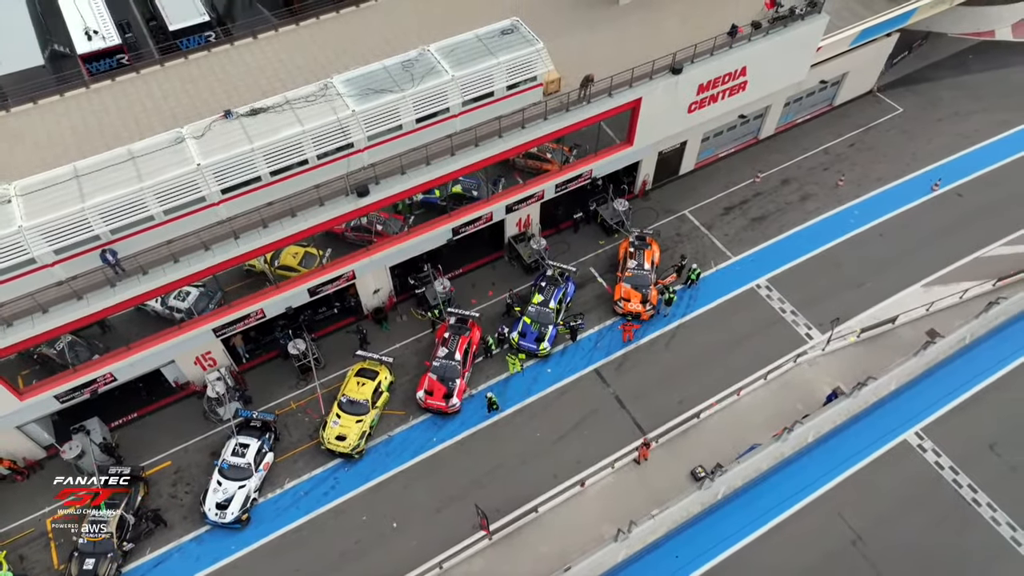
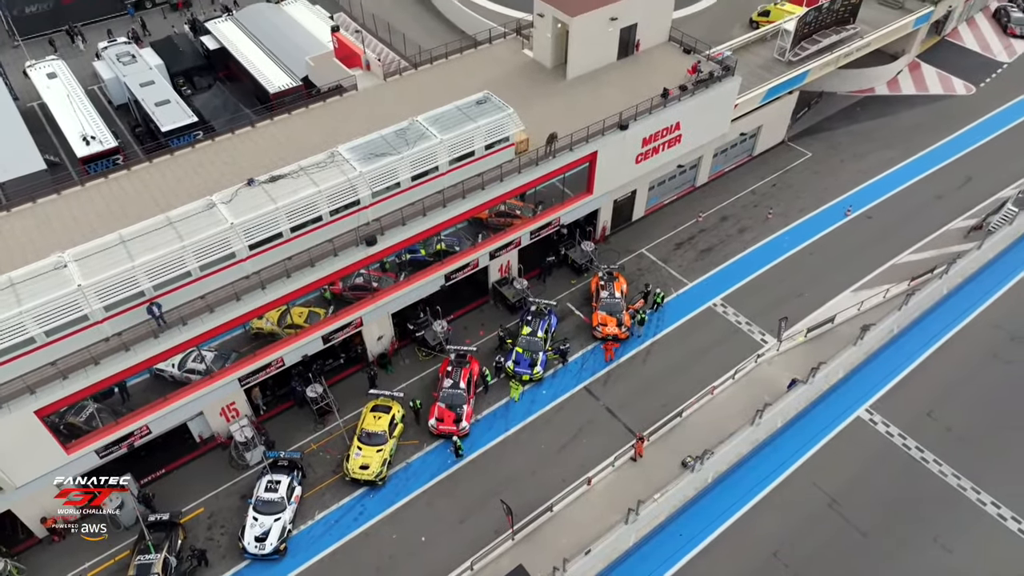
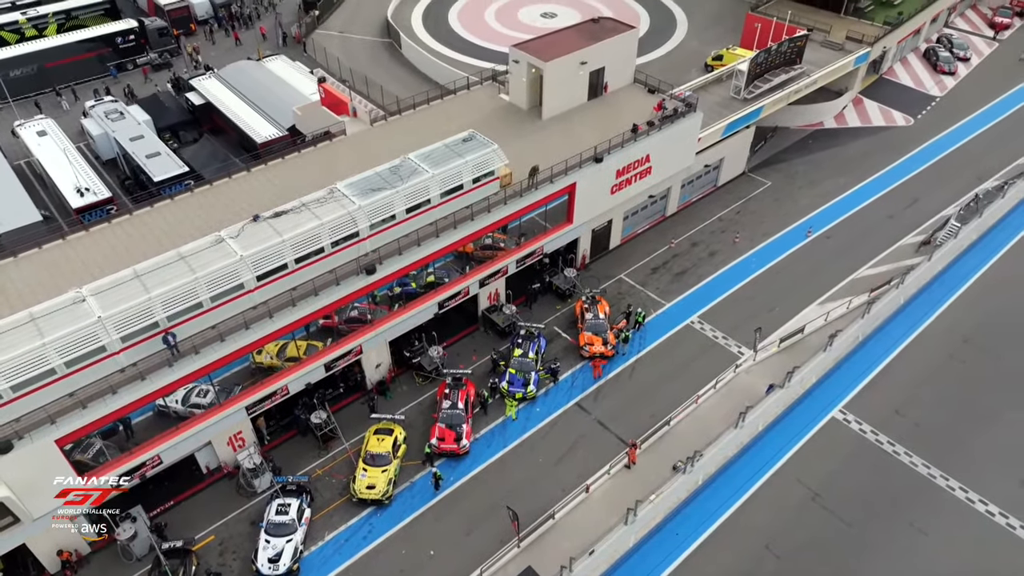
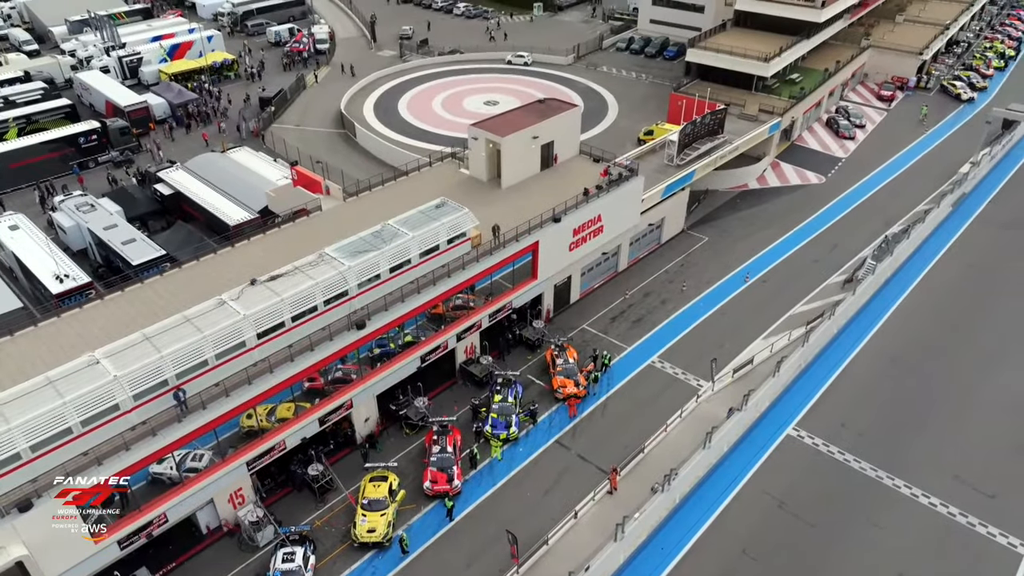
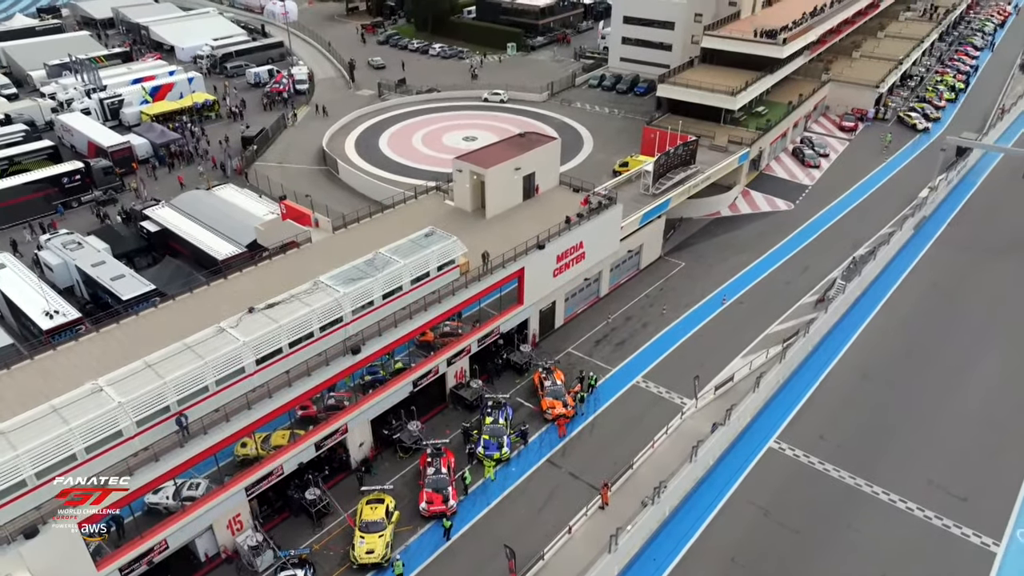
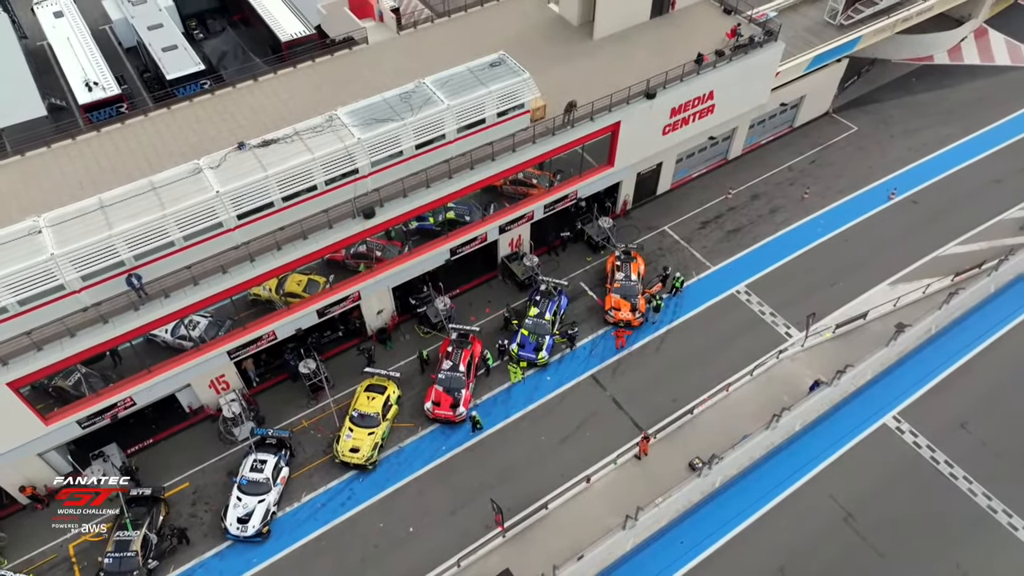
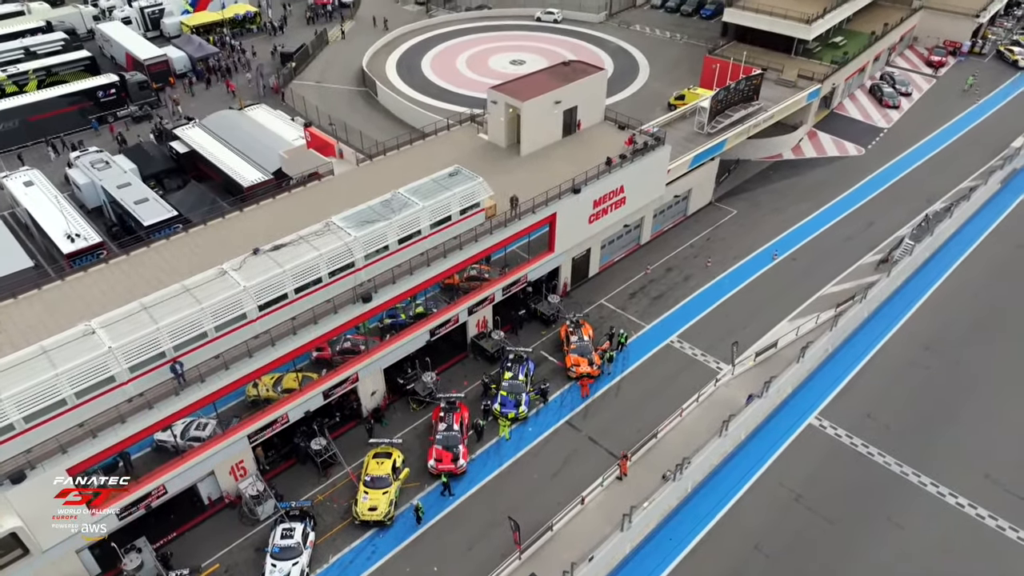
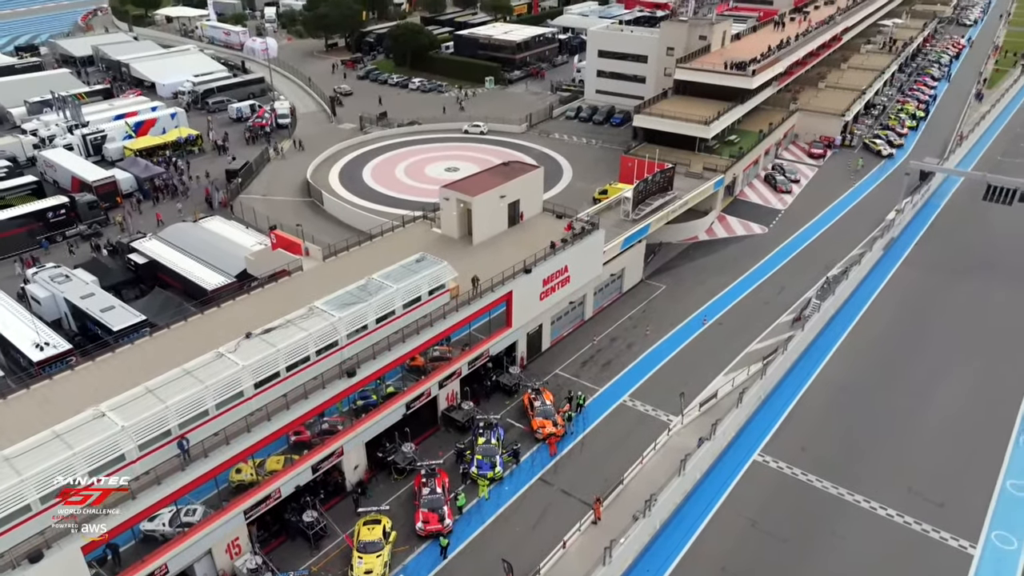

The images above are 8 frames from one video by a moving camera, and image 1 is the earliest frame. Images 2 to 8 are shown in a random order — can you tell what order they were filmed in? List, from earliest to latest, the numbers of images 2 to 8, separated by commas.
6, 2, 3, 7, 4, 5, 8
